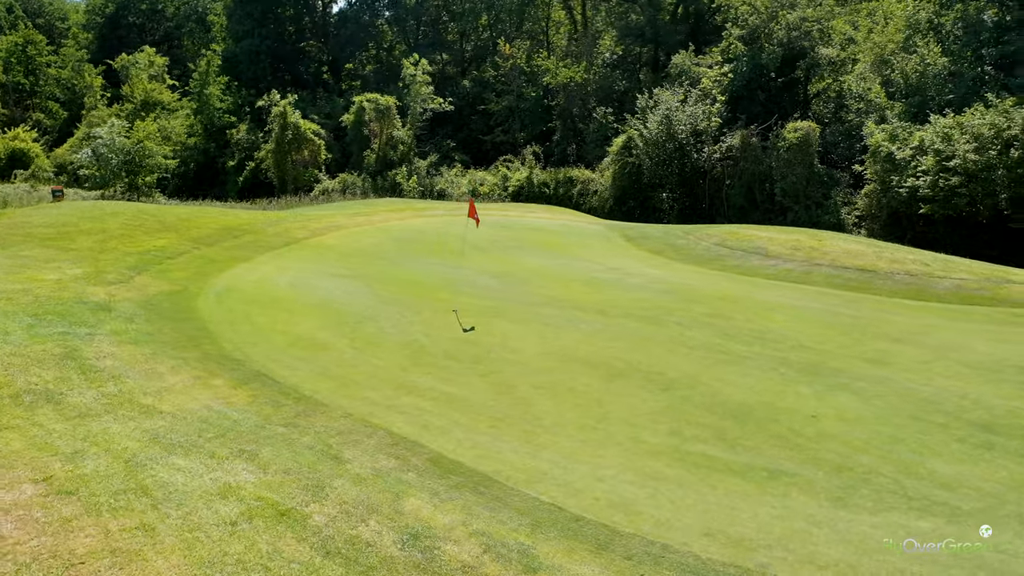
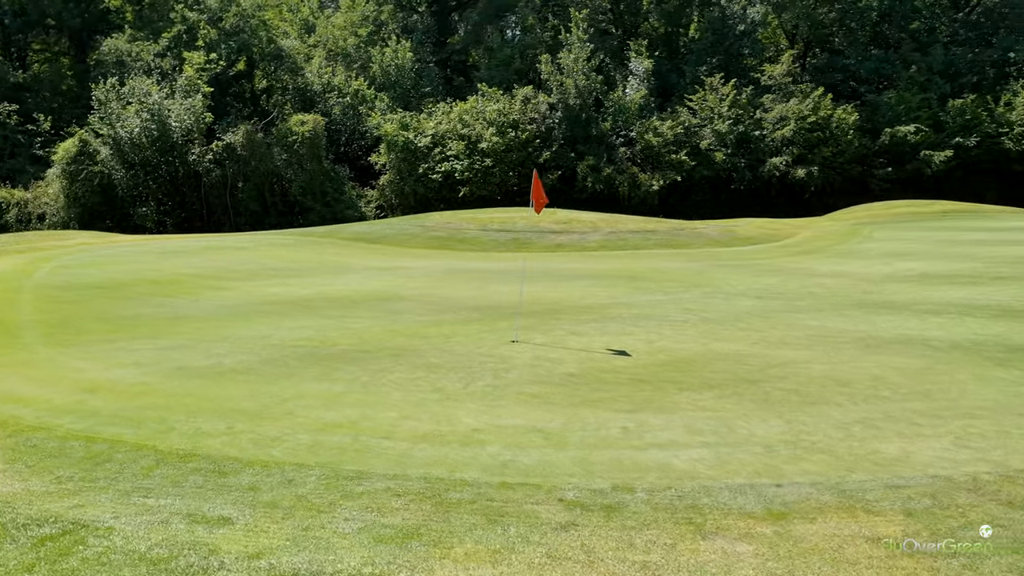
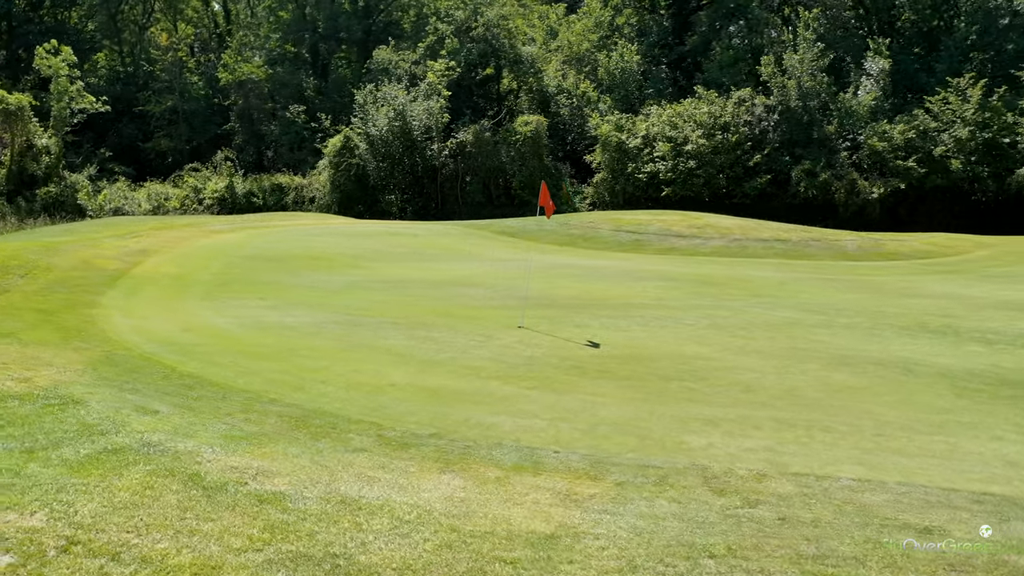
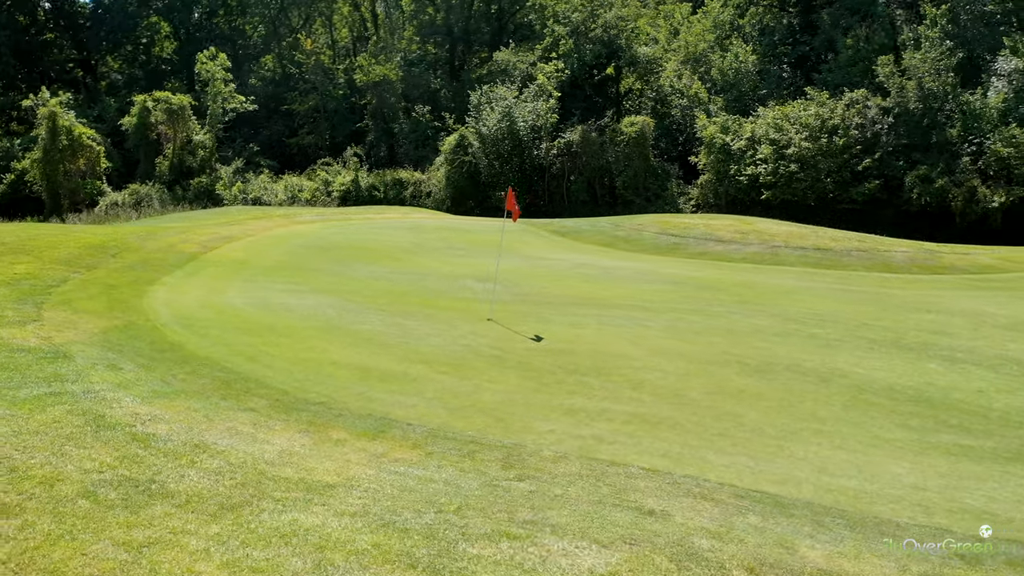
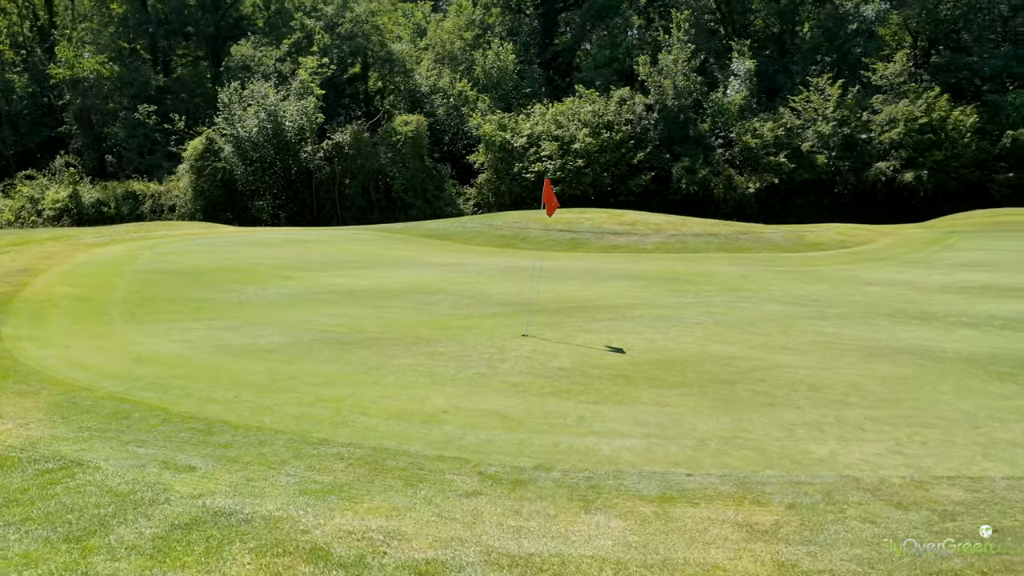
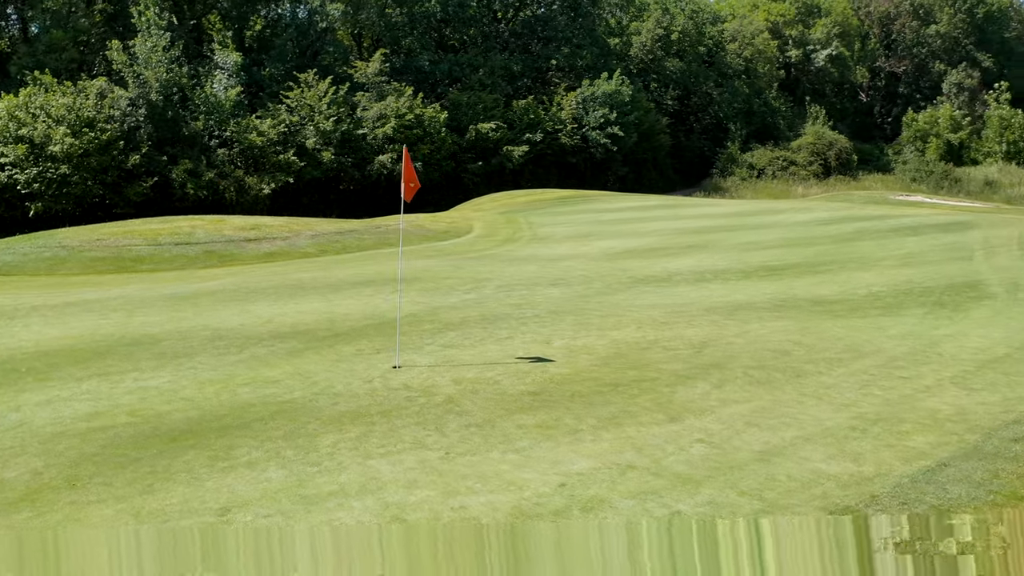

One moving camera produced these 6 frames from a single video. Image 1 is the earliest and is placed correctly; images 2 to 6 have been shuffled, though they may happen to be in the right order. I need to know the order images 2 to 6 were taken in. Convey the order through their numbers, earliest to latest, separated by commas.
4, 3, 5, 2, 6
